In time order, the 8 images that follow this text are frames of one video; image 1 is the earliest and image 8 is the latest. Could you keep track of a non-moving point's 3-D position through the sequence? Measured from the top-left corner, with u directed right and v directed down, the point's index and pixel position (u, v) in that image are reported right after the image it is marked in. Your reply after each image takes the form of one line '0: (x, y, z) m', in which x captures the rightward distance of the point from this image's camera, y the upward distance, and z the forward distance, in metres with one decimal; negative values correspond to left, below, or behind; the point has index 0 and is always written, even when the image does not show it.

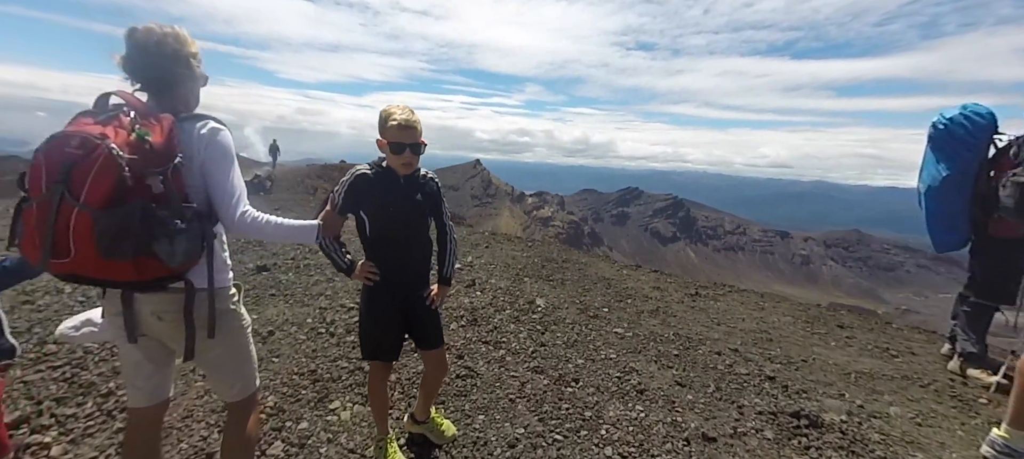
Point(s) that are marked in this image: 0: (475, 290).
0: (-0.9, -1.4, +9.6) m
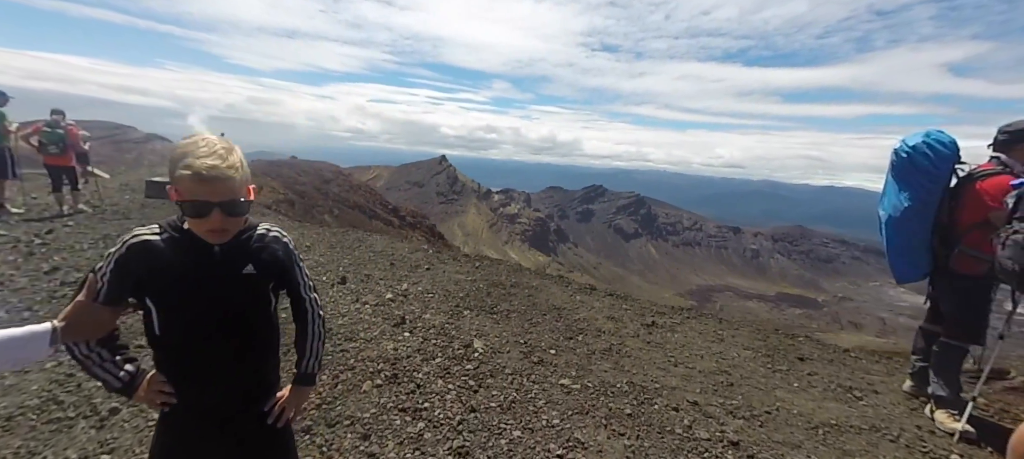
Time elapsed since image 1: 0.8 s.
0: (-2.1, -2.0, +8.3) m
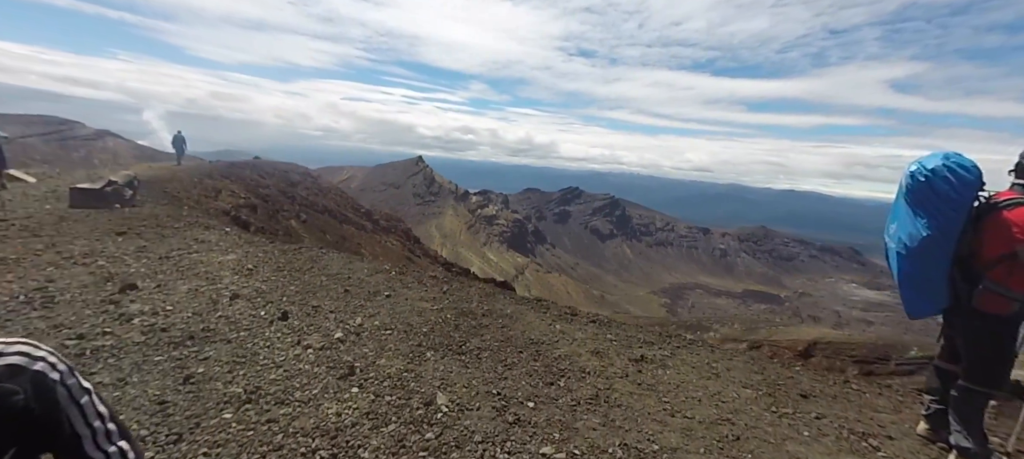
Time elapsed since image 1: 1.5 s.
0: (-2.6, -2.5, +6.9) m
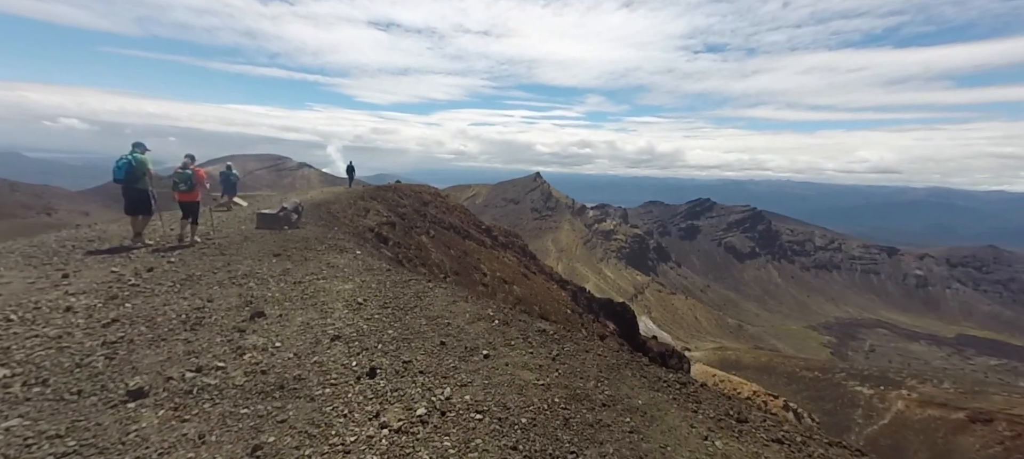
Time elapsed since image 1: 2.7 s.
0: (-1.2, -3.3, +4.7) m
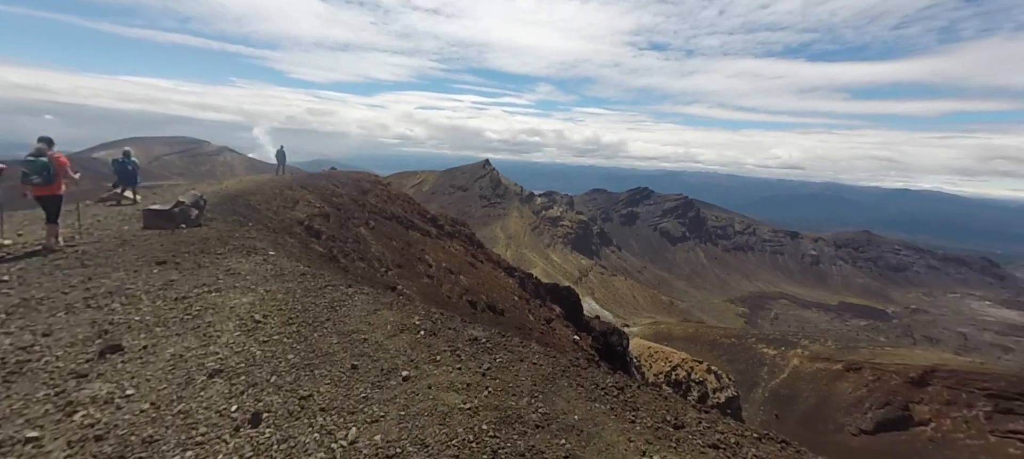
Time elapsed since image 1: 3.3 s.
0: (-2.0, -3.6, +3.5) m
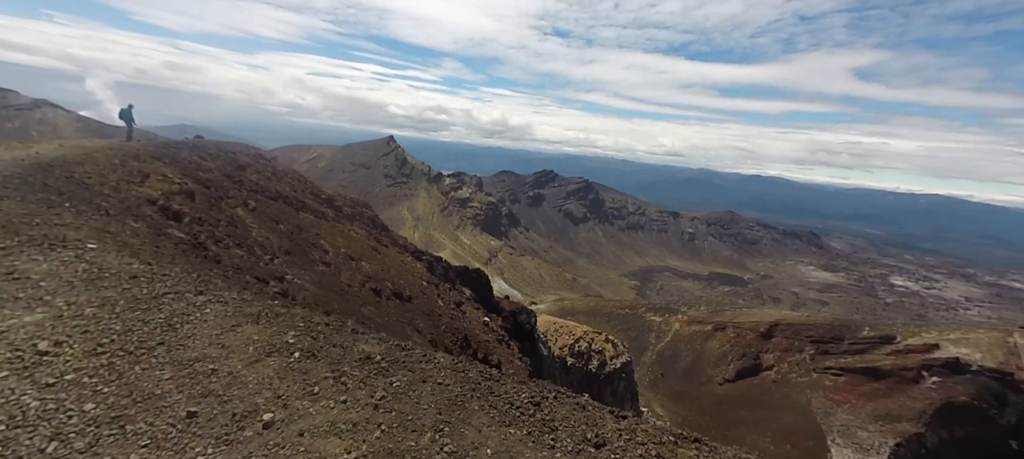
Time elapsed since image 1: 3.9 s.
0: (-2.3, -3.8, +1.0) m
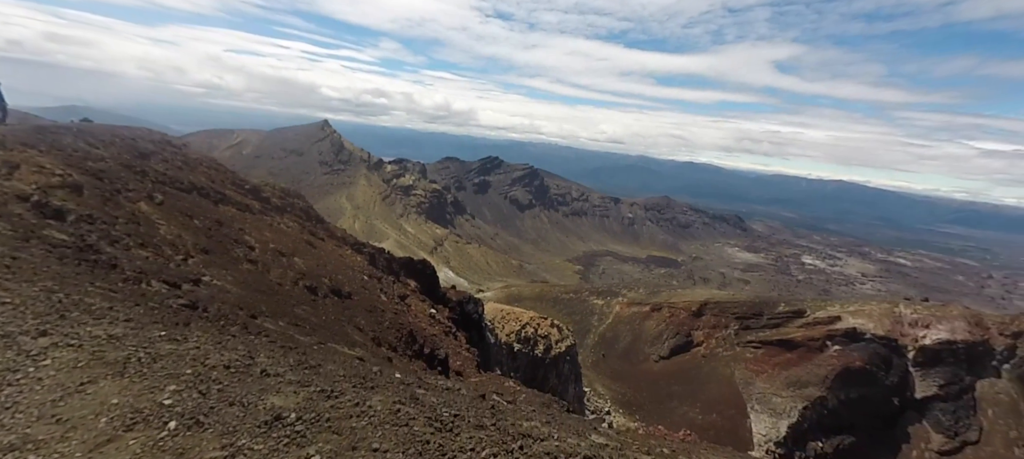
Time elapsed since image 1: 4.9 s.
0: (-2.8, -4.4, +0.4) m
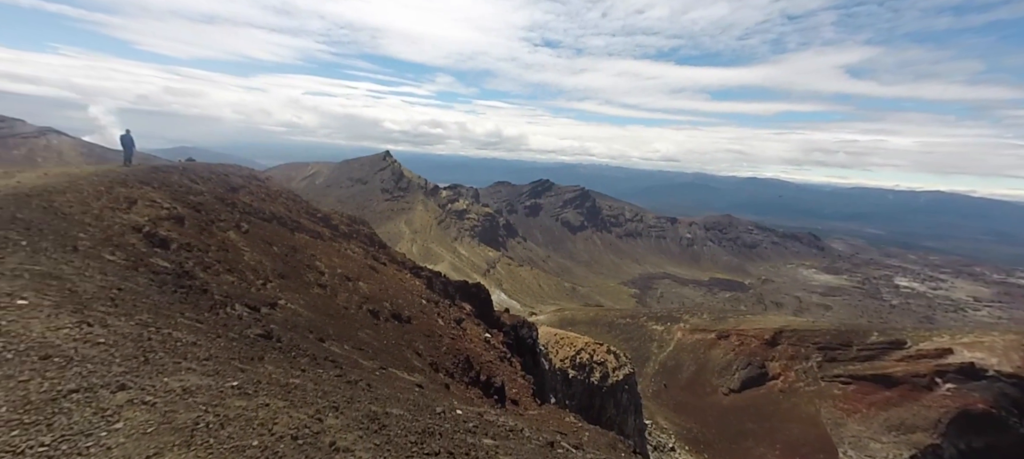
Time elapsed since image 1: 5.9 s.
0: (-1.7, -4.4, -0.8) m
